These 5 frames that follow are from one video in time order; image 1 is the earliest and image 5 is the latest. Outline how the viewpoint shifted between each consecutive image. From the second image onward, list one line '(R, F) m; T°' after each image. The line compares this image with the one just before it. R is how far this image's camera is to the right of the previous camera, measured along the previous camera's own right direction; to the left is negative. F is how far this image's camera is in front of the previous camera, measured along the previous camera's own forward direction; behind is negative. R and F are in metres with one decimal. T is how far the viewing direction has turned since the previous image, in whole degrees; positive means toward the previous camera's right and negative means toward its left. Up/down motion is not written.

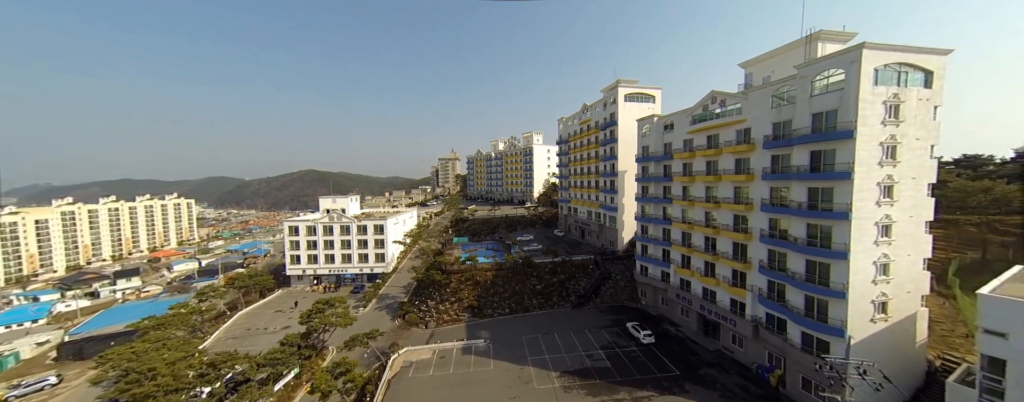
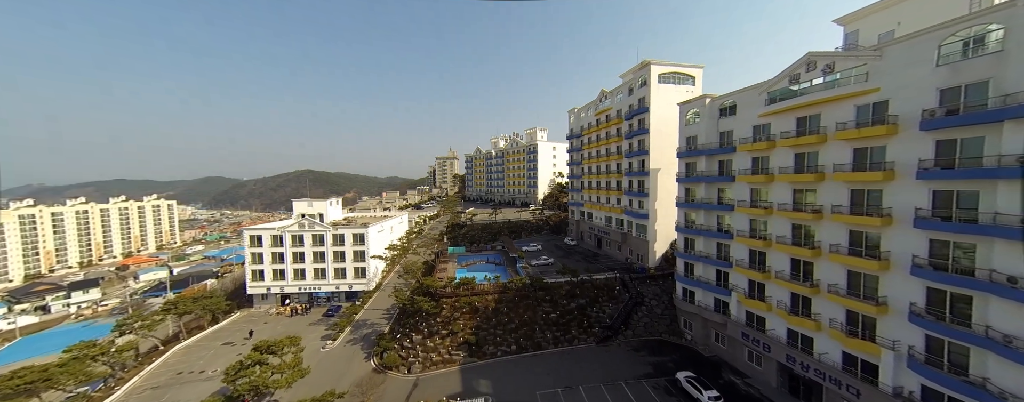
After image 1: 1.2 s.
(-0.7, +7.2) m; 0°
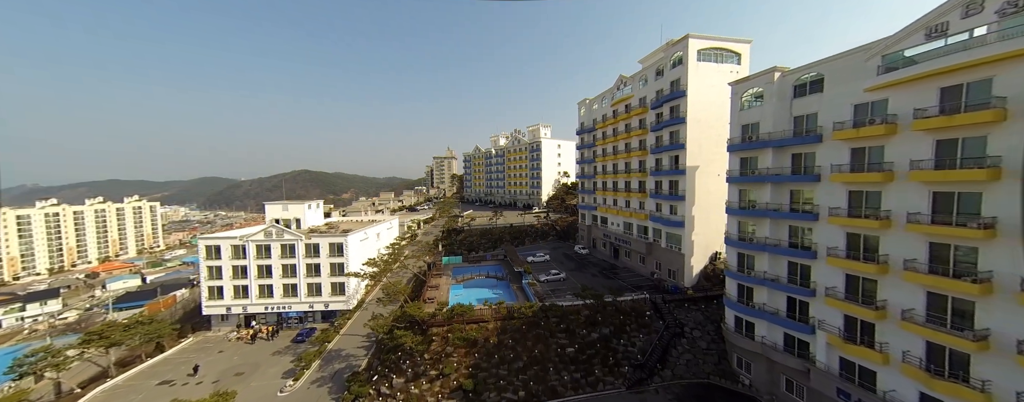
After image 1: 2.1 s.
(-0.5, +5.6) m; 0°
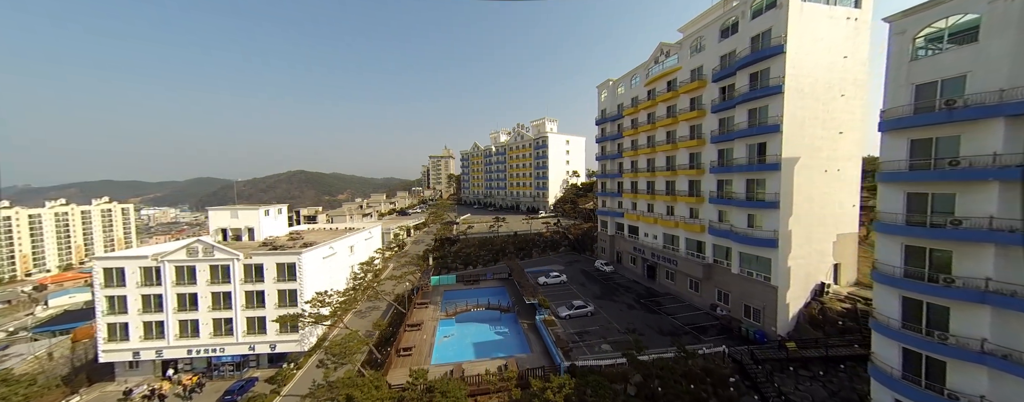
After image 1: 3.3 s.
(-0.7, +8.1) m; 0°
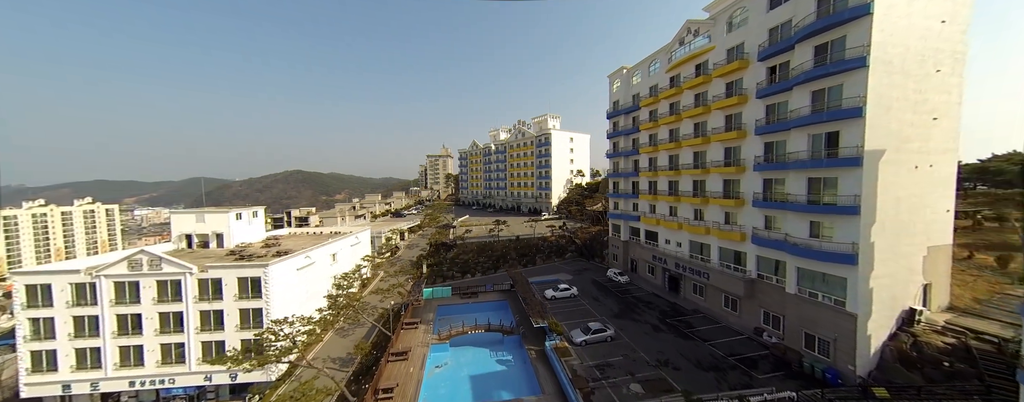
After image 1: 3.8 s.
(-0.3, +3.7) m; 0°
